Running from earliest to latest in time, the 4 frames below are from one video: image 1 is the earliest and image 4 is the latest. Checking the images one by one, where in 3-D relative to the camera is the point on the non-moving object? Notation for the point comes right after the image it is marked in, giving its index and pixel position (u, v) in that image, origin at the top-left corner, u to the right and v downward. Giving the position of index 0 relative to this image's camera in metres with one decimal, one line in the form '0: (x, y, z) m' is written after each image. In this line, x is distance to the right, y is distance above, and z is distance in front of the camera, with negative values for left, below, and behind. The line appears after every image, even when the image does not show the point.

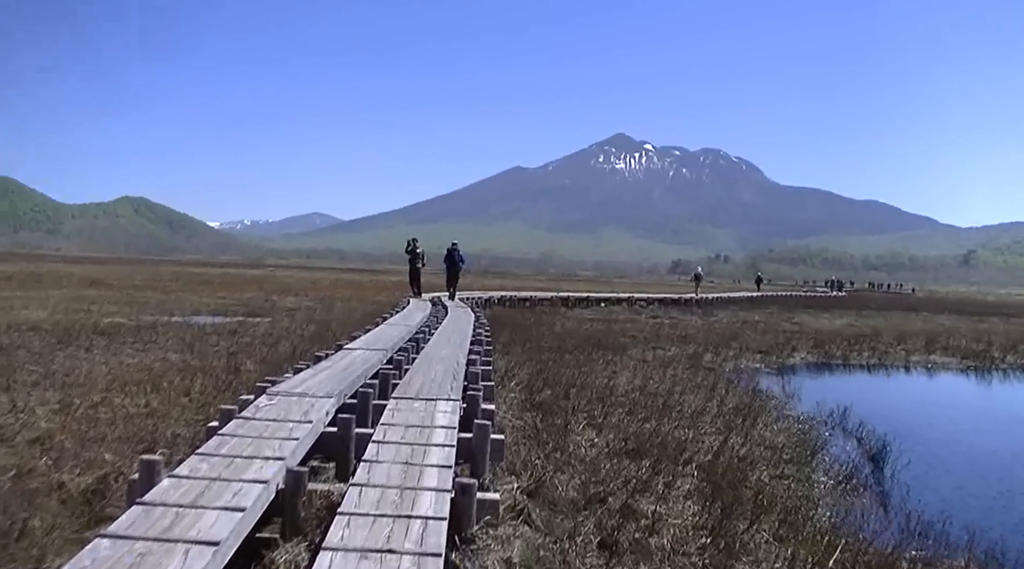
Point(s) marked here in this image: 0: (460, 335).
0: (-0.9, -0.9, +15.1) m
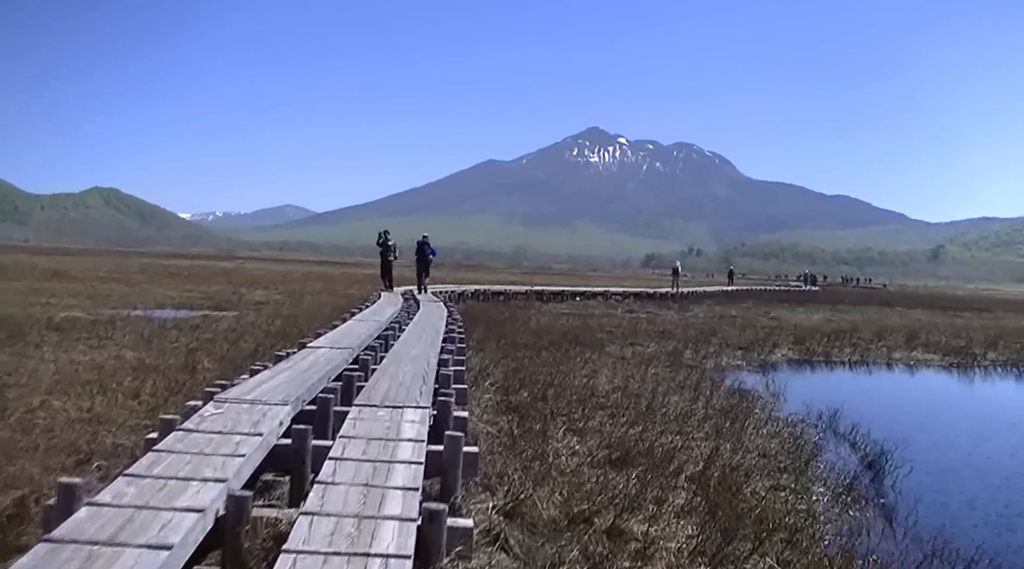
0: (-1.3, -0.8, +14.4) m
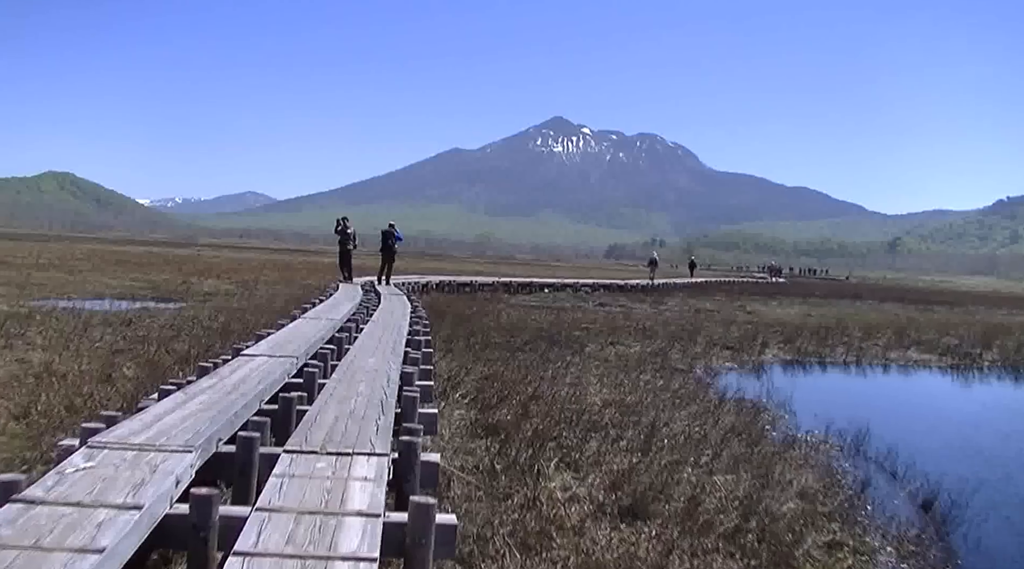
0: (-1.7, -0.7, +12.4) m
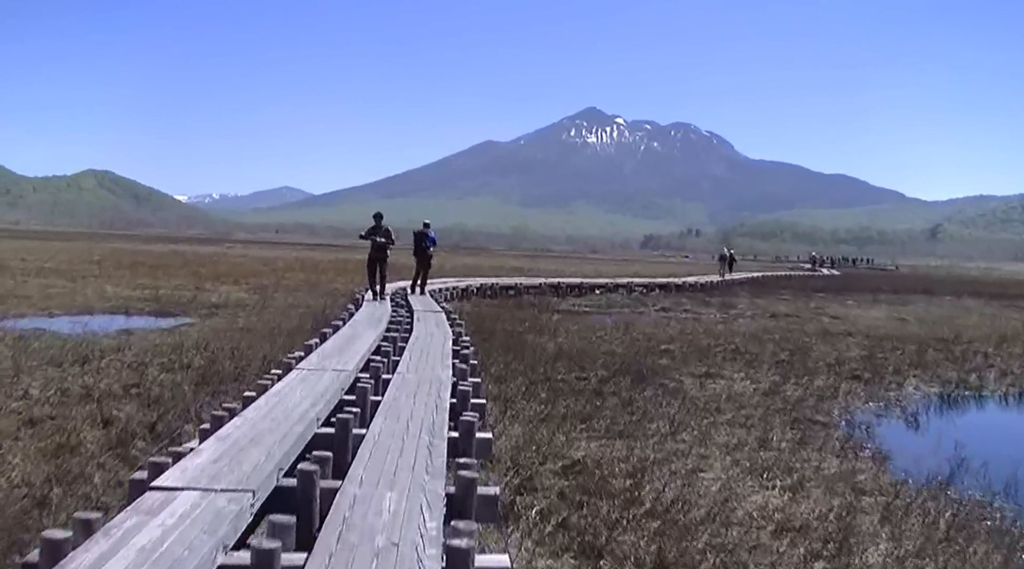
0: (-0.8, -1.1, +8.1) m
